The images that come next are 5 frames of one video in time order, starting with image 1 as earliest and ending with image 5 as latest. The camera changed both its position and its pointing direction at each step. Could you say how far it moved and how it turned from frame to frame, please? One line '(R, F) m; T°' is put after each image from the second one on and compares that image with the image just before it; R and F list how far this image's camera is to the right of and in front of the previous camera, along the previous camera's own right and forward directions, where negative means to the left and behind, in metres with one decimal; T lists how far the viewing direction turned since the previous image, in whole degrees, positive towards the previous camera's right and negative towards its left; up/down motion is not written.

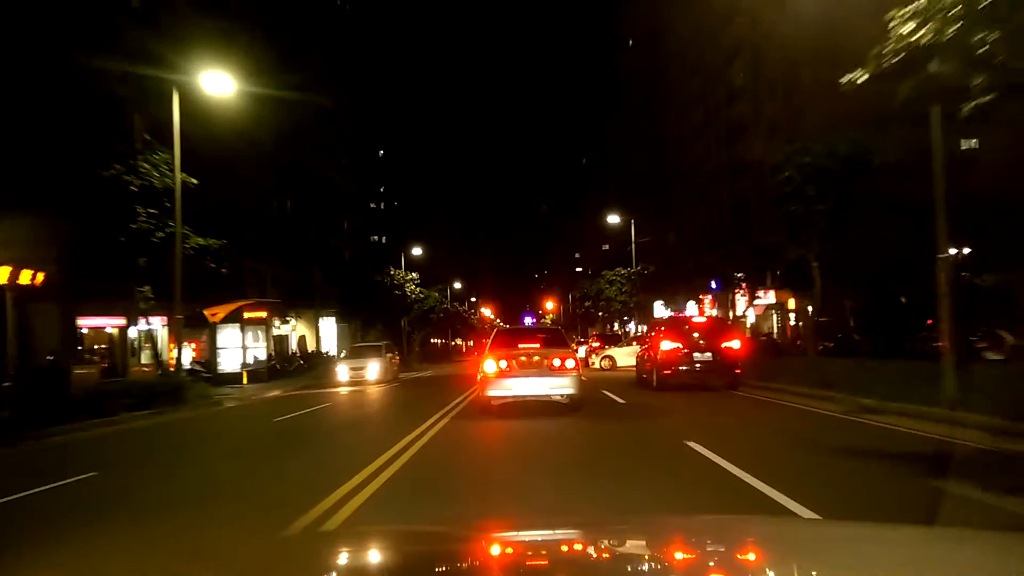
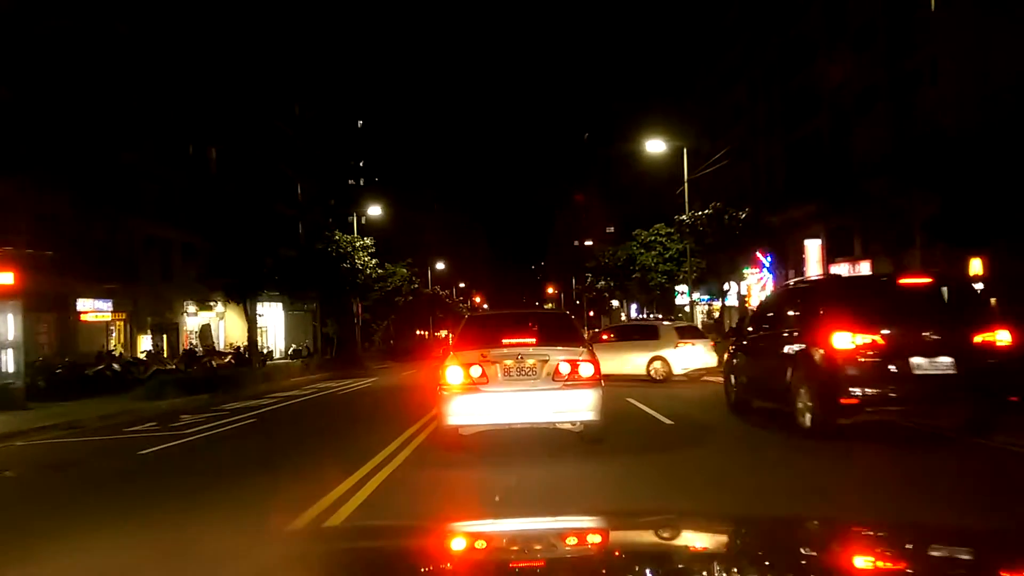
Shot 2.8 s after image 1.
(+0.1, +3.3) m; 0°
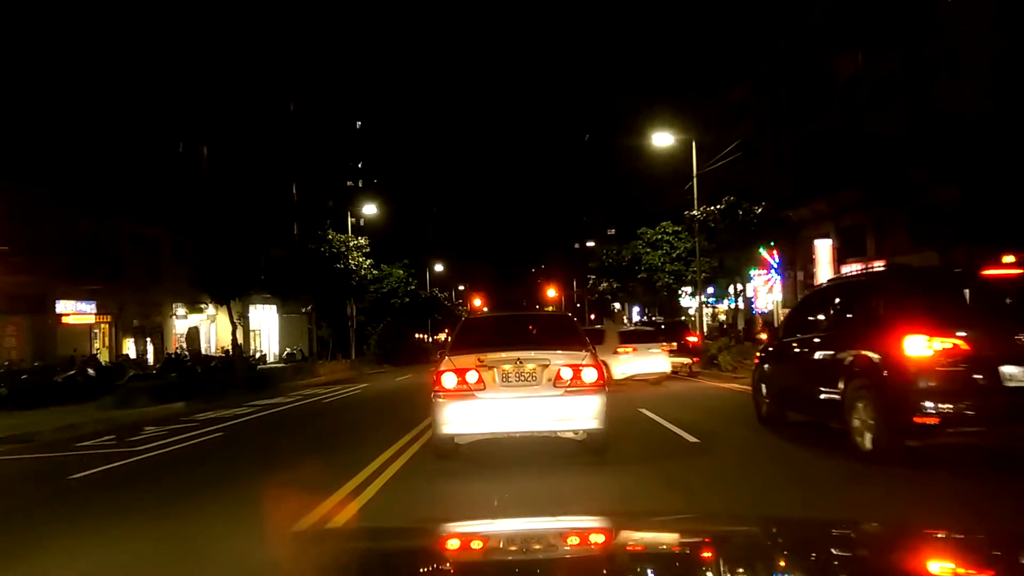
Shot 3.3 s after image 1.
(0.0, -3.5) m; 0°
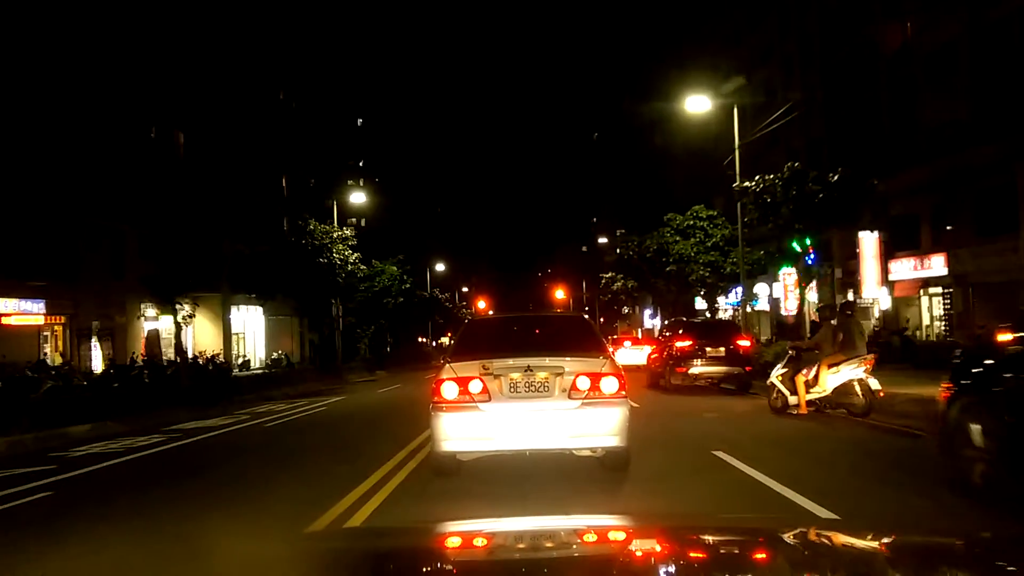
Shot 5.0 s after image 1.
(0.0, +1.6) m; 0°
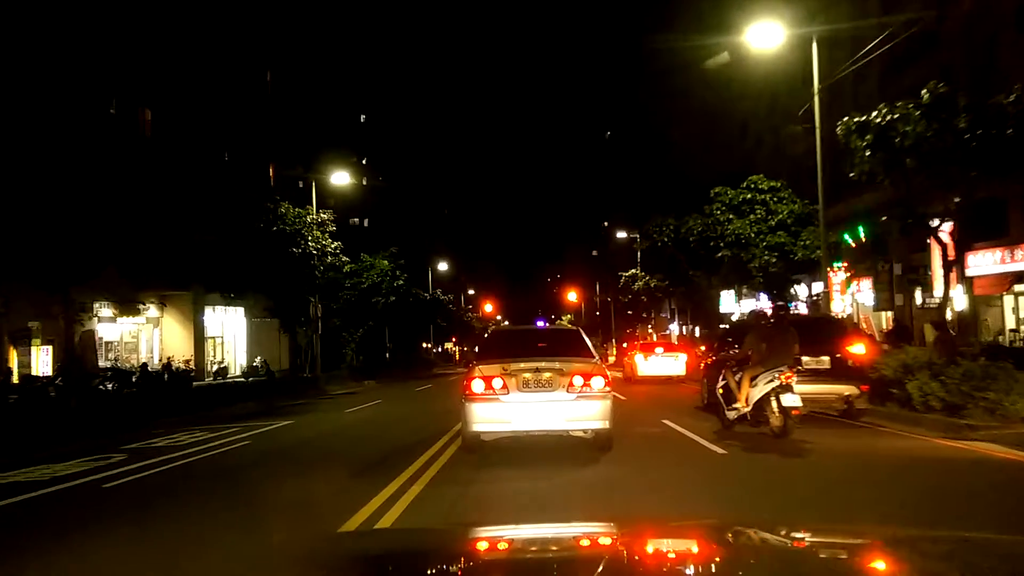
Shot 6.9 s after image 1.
(0.0, +1.9) m; -1°
